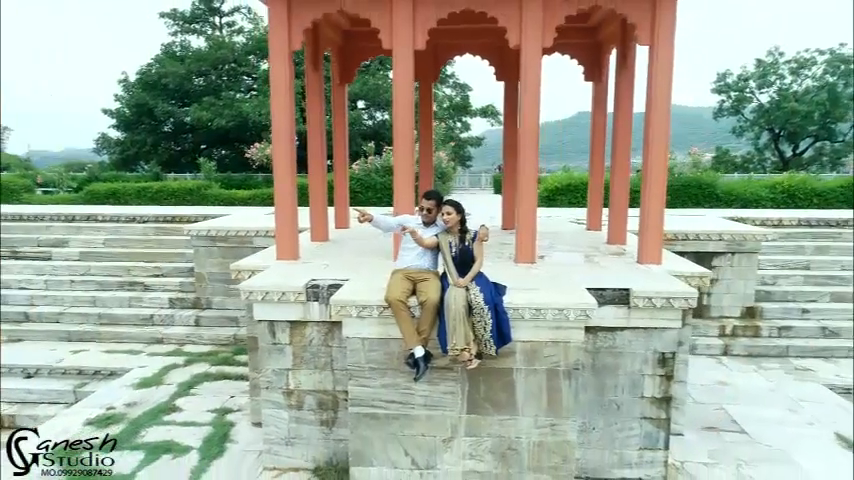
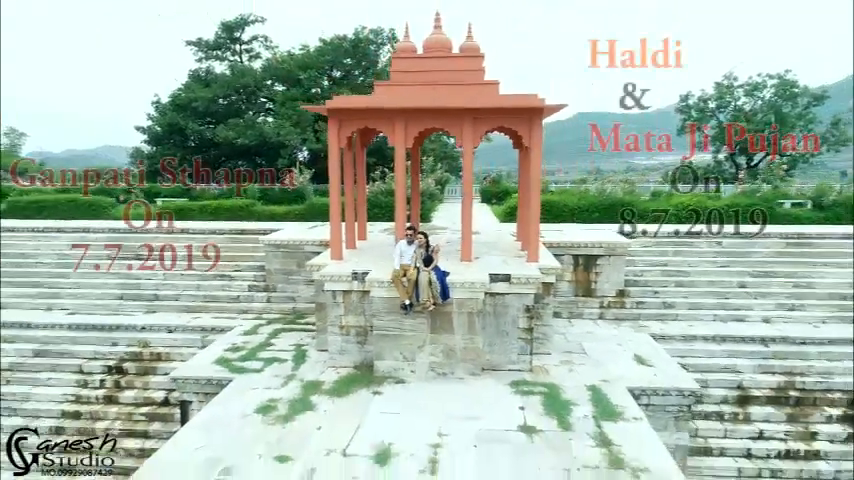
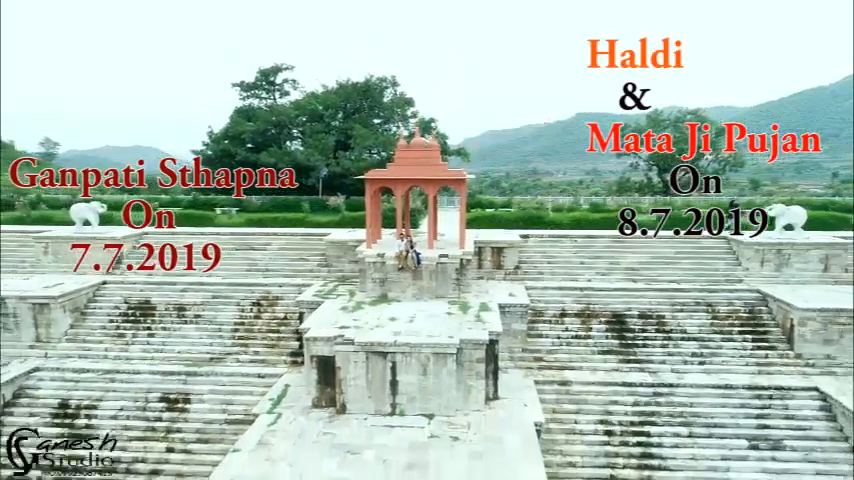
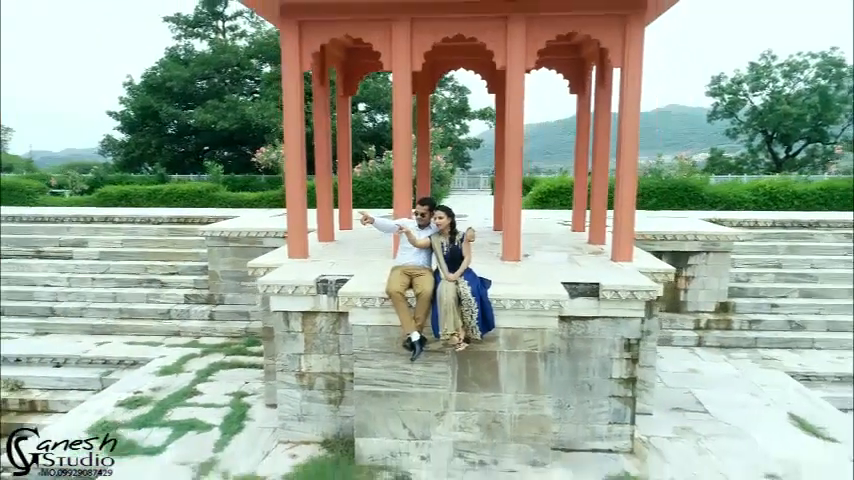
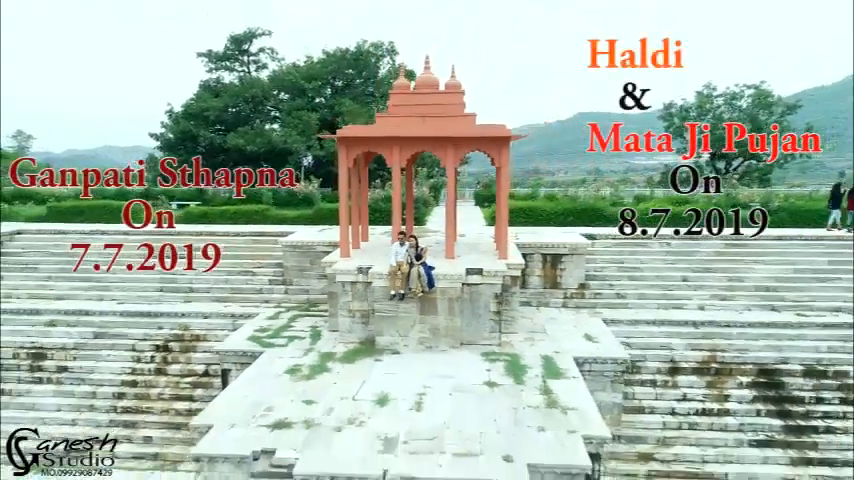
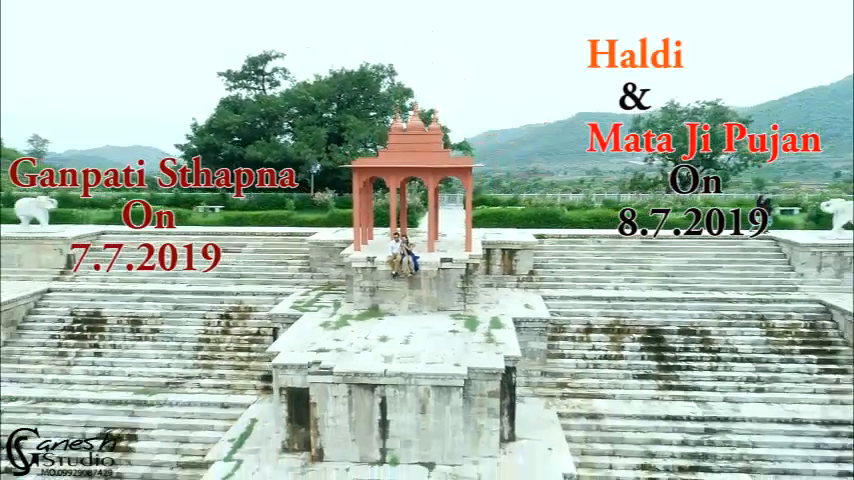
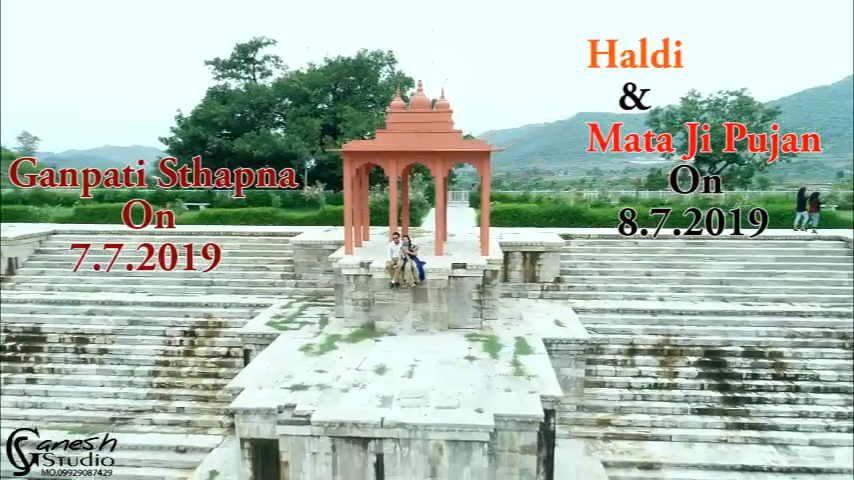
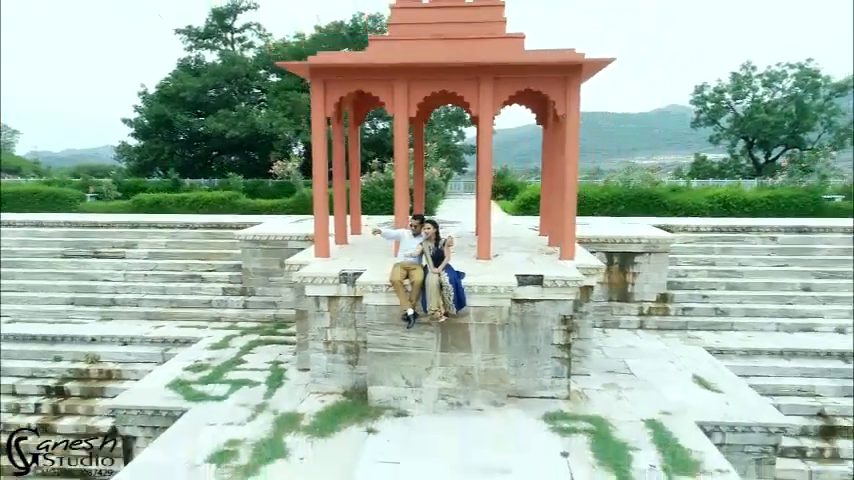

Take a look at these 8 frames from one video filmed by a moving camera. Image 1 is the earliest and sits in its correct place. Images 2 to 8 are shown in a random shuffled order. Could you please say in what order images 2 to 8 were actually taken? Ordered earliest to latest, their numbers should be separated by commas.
4, 8, 2, 5, 7, 6, 3
